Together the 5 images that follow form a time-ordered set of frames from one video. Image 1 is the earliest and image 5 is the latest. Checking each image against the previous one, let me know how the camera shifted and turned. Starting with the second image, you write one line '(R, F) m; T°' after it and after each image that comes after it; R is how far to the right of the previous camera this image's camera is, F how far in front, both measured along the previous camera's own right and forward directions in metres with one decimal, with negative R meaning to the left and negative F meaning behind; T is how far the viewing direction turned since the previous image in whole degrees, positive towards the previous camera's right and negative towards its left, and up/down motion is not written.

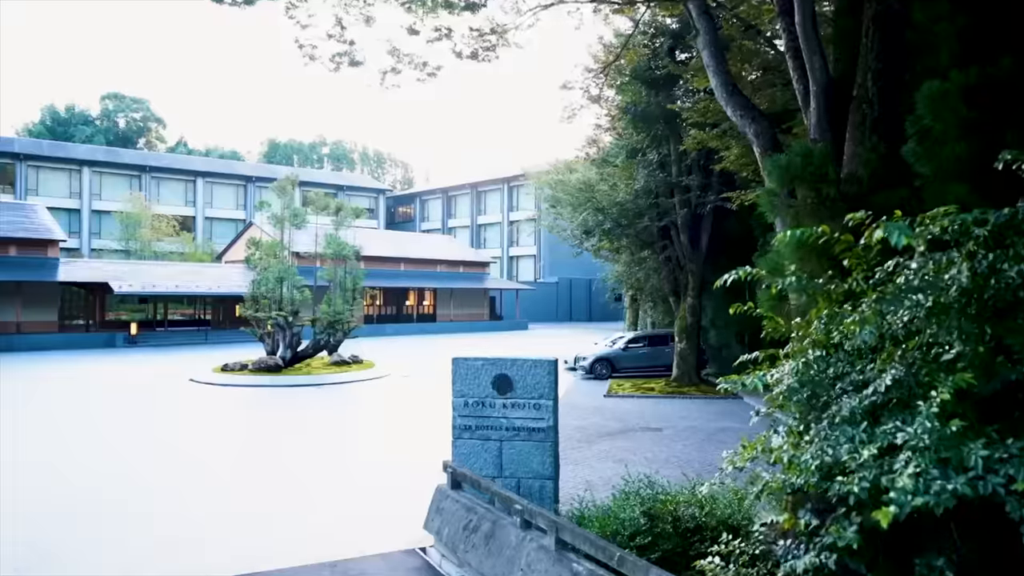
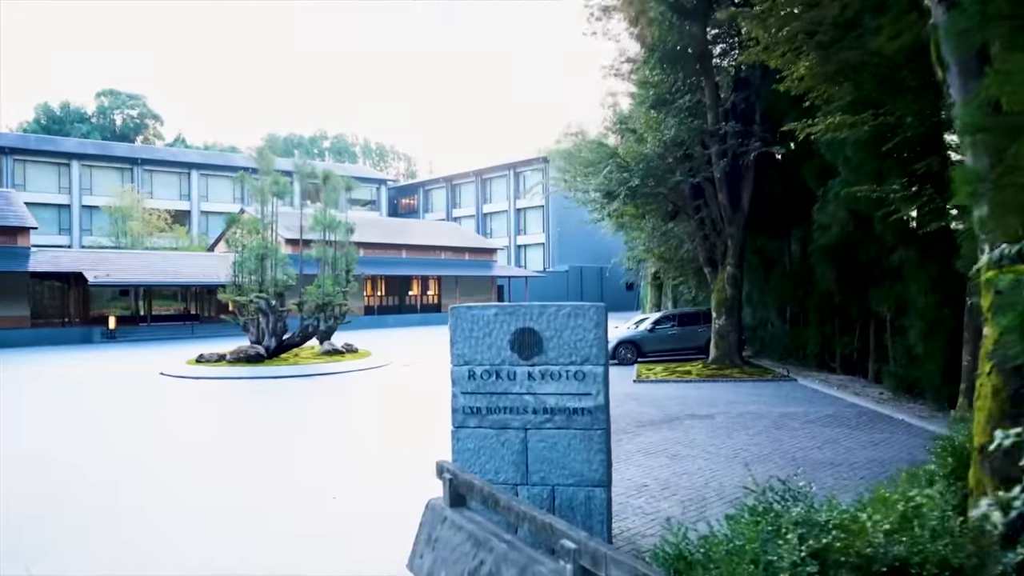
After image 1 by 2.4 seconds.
(-0.1, +2.4) m; -1°
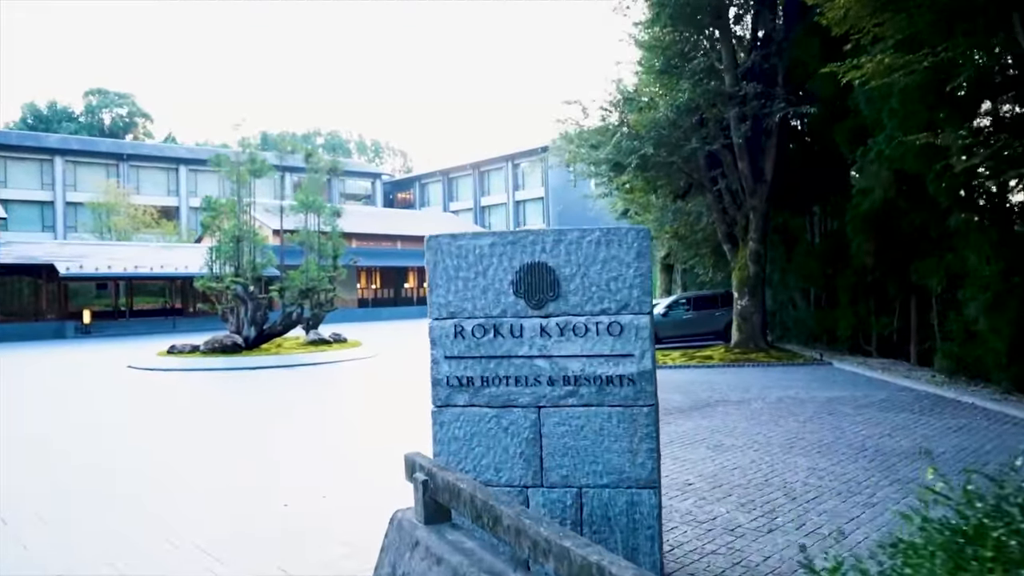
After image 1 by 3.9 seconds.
(0.0, +1.5) m; 0°
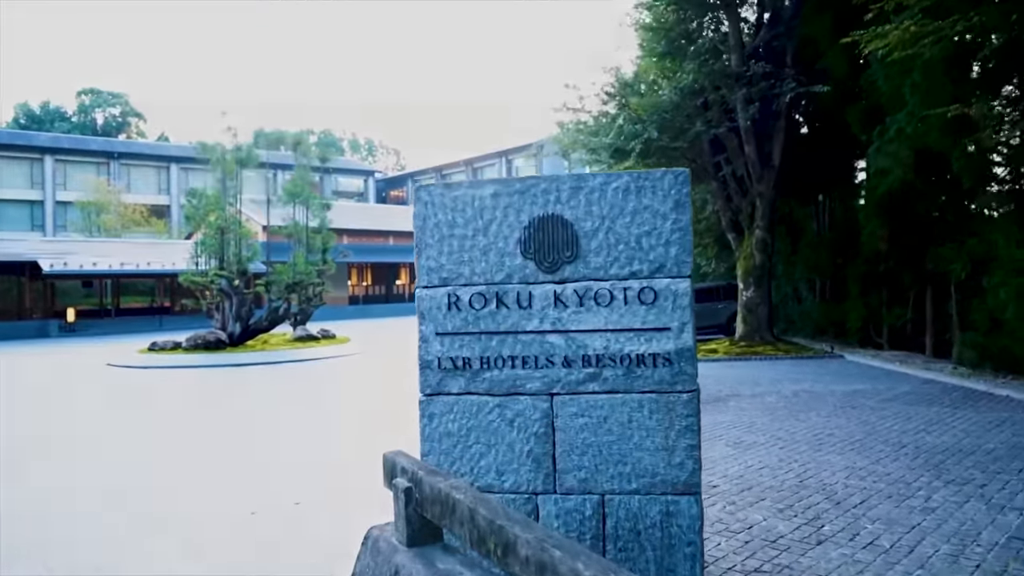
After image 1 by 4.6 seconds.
(0.0, +0.7) m; 0°
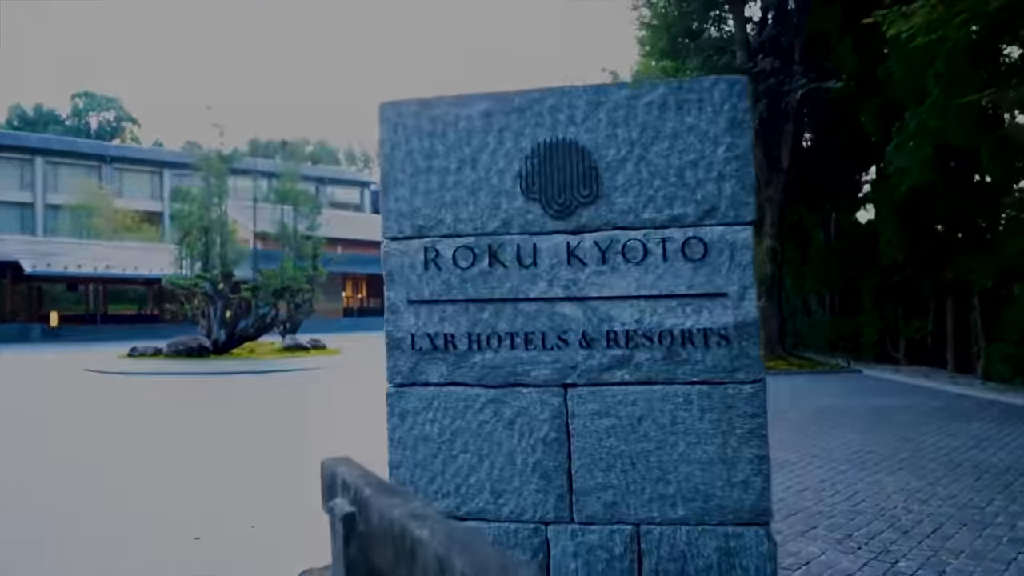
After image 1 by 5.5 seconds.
(0.0, +0.7) m; 0°
